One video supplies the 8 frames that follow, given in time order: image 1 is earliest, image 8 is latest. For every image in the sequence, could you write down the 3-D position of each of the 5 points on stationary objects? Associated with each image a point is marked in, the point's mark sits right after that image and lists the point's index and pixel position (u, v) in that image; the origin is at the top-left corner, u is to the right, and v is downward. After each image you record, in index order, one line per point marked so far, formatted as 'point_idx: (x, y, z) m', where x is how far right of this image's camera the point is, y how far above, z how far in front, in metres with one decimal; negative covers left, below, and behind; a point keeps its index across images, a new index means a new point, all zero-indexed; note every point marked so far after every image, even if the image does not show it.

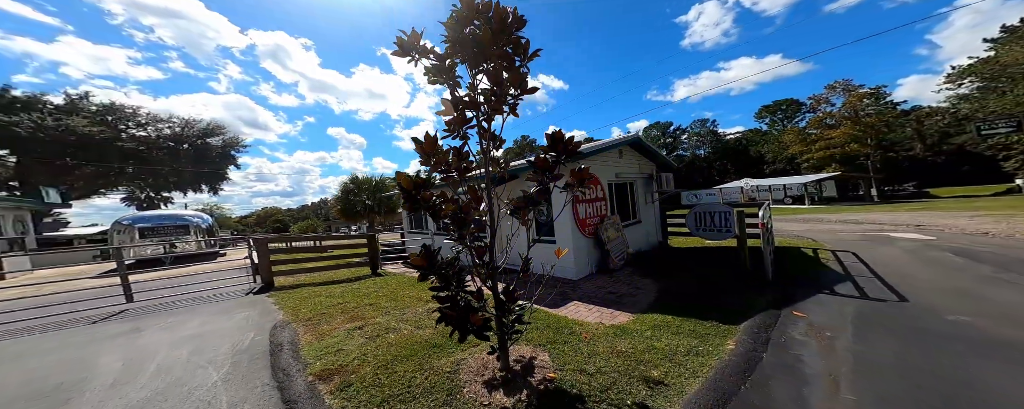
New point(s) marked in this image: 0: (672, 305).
0: (+1.9, -1.2, +3.6) m
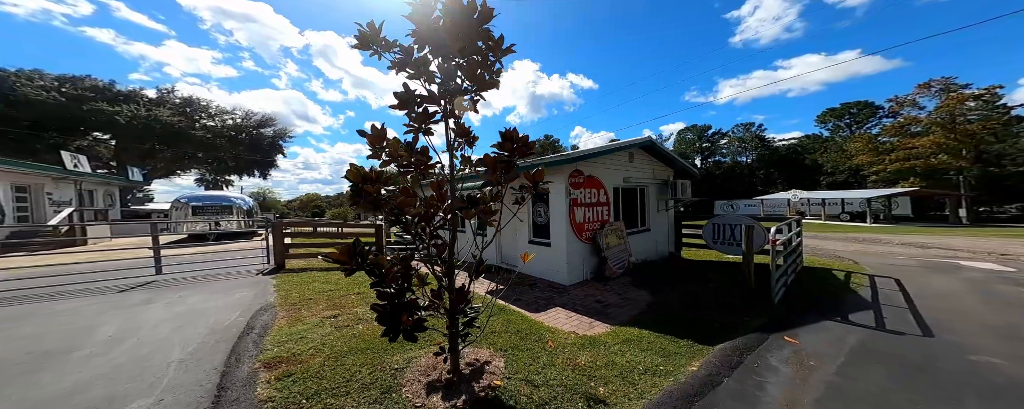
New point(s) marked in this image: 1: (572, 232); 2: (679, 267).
0: (+1.7, -1.3, +3.4) m
1: (+1.0, -0.5, +5.0) m
2: (+3.7, -1.4, +6.2) m
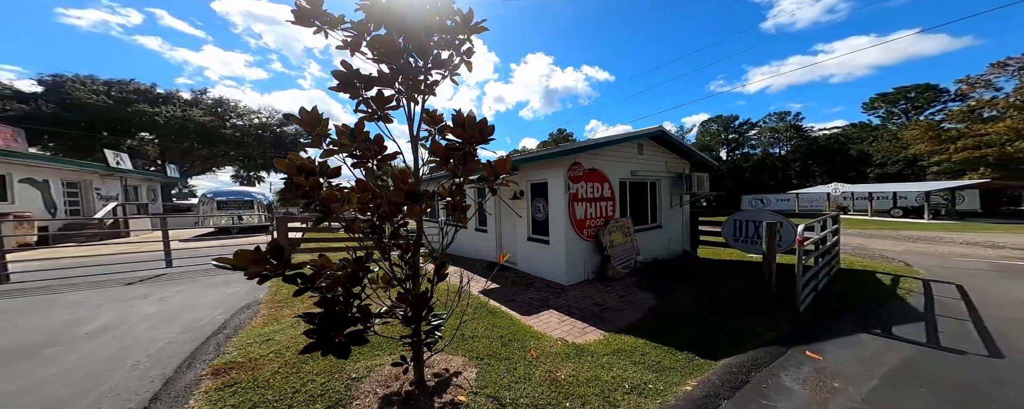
0: (+1.5, -1.3, +3.1) m
1: (+1.0, -0.4, +4.7) m
2: (+3.7, -1.3, +5.8) m
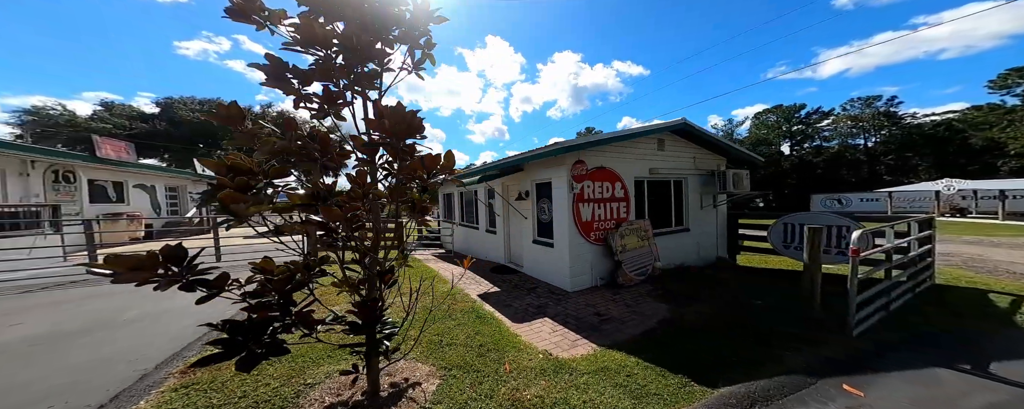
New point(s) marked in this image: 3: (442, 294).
0: (+1.3, -1.3, +2.7) m
1: (+1.0, -0.4, +4.4) m
2: (+3.8, -1.3, +5.1) m
3: (-1.0, -1.2, +3.8) m
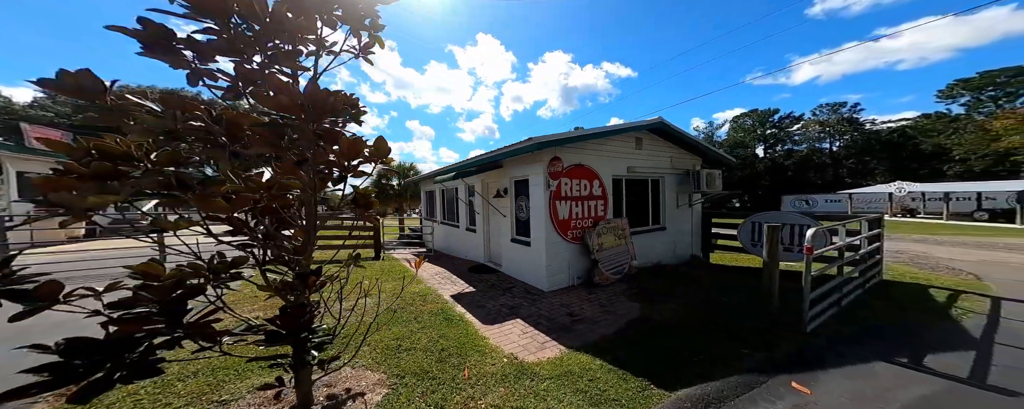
0: (+1.0, -1.3, +2.7) m
1: (+0.6, -0.4, +4.3) m
2: (+3.4, -1.3, +5.2) m
3: (-1.3, -1.2, +3.7) m
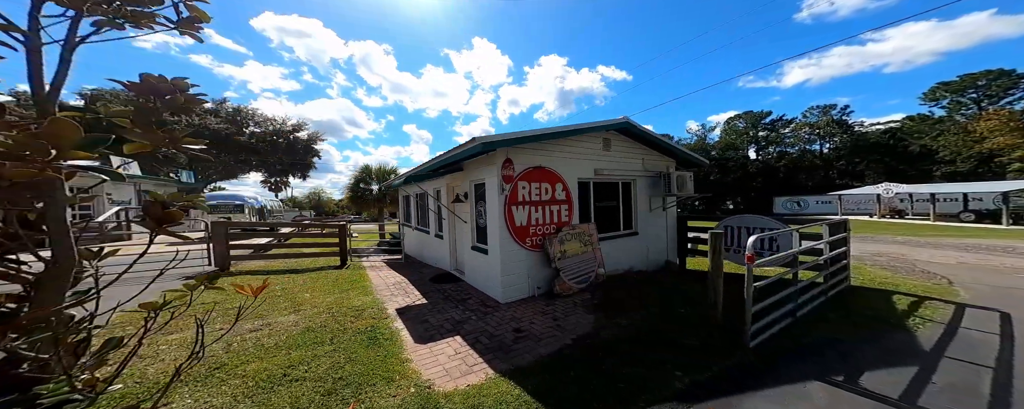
0: (+0.4, -1.3, +2.4) m
1: (0.0, -0.5, +4.1) m
2: (+2.8, -1.3, +5.0) m
3: (-1.9, -1.2, +3.4) m
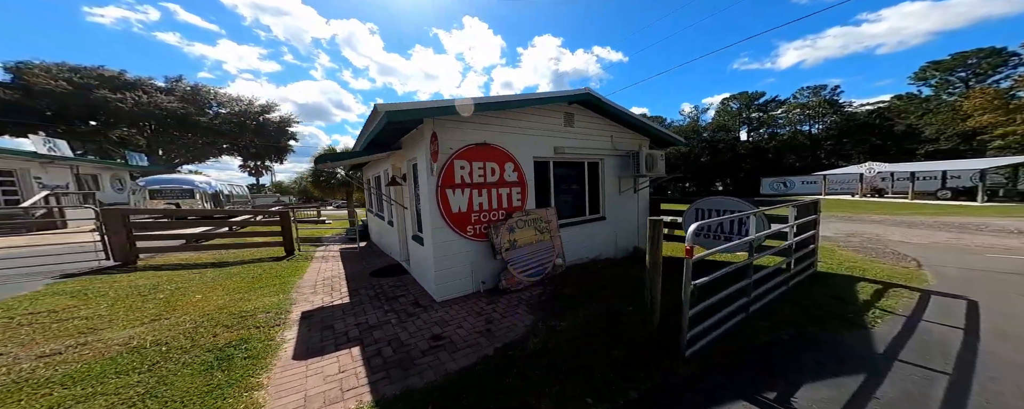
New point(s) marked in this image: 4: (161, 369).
0: (-0.3, -1.2, +1.9) m
1: (-0.8, -0.2, +3.5) m
2: (+2.0, -1.1, +4.5) m
3: (-2.7, -1.1, +2.8) m
4: (-2.2, -1.1, +1.9) m
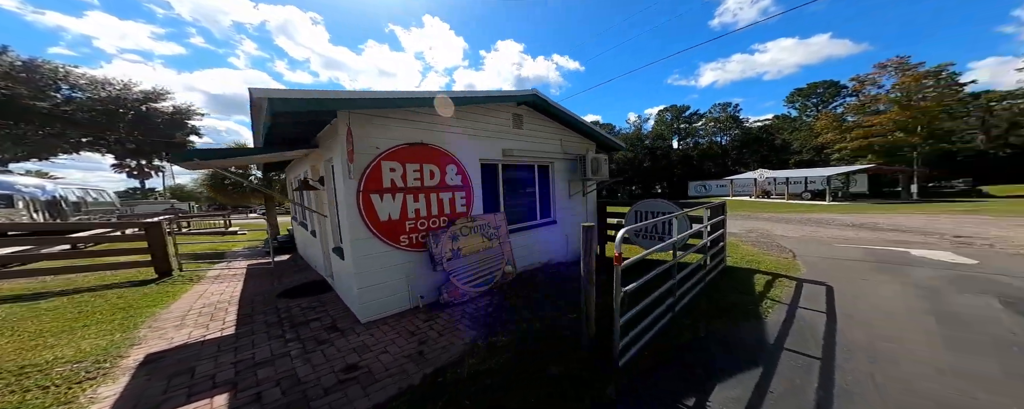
0: (-0.7, -1.3, +1.5) m
1: (-1.4, -0.3, +3.1) m
2: (+1.2, -1.1, +4.5) m
3: (-3.2, -1.2, +2.1) m
4: (-2.6, -1.1, +1.3) m
